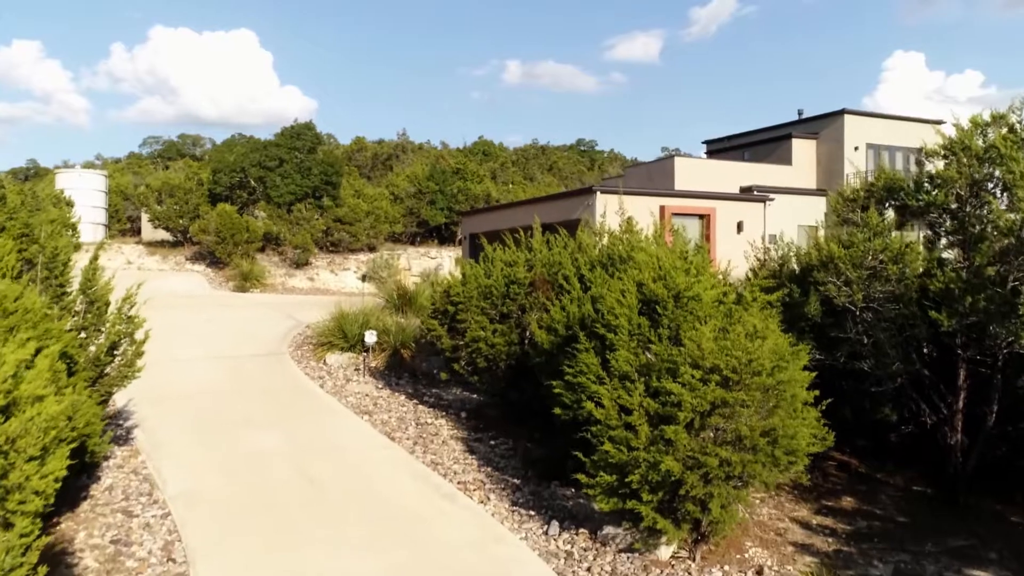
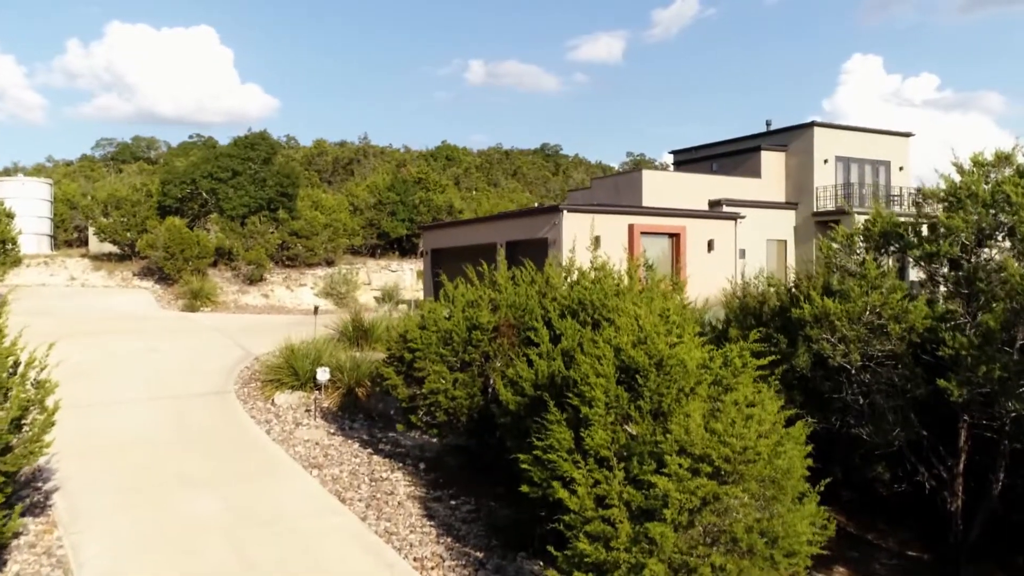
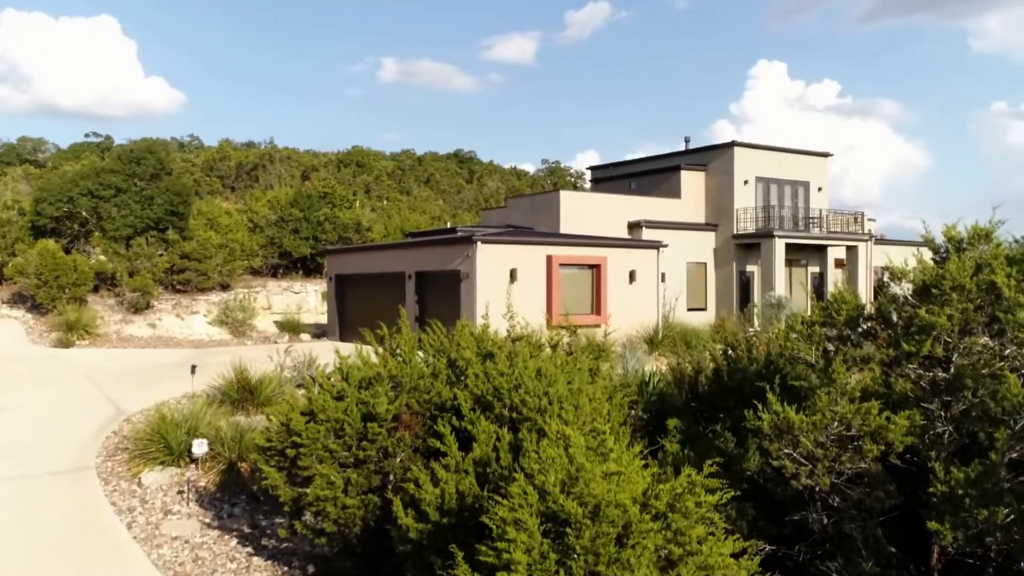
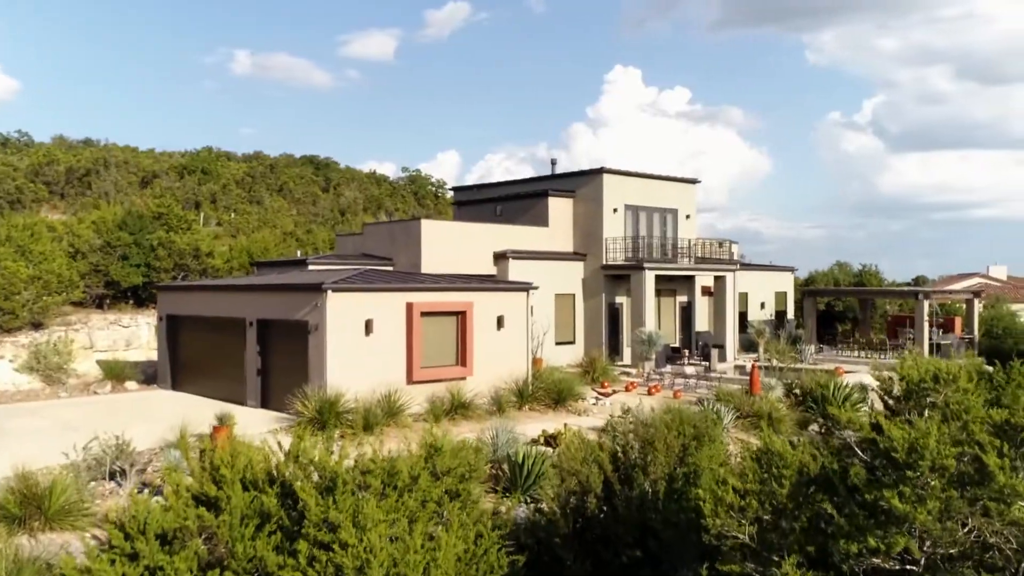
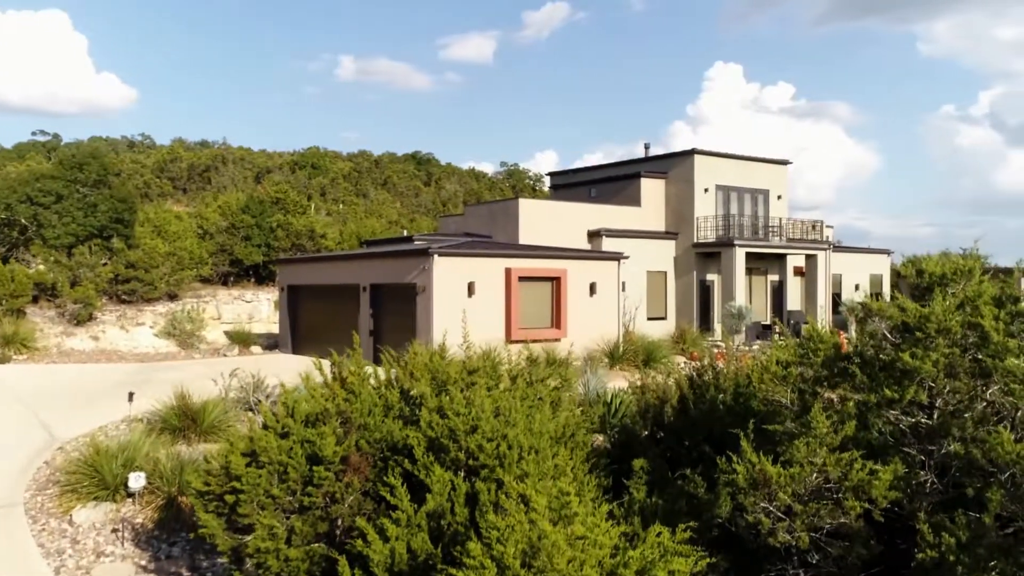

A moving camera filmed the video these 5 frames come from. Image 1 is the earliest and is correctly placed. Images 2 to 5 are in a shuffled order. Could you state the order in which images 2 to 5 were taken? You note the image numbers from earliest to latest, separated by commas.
2, 3, 5, 4
